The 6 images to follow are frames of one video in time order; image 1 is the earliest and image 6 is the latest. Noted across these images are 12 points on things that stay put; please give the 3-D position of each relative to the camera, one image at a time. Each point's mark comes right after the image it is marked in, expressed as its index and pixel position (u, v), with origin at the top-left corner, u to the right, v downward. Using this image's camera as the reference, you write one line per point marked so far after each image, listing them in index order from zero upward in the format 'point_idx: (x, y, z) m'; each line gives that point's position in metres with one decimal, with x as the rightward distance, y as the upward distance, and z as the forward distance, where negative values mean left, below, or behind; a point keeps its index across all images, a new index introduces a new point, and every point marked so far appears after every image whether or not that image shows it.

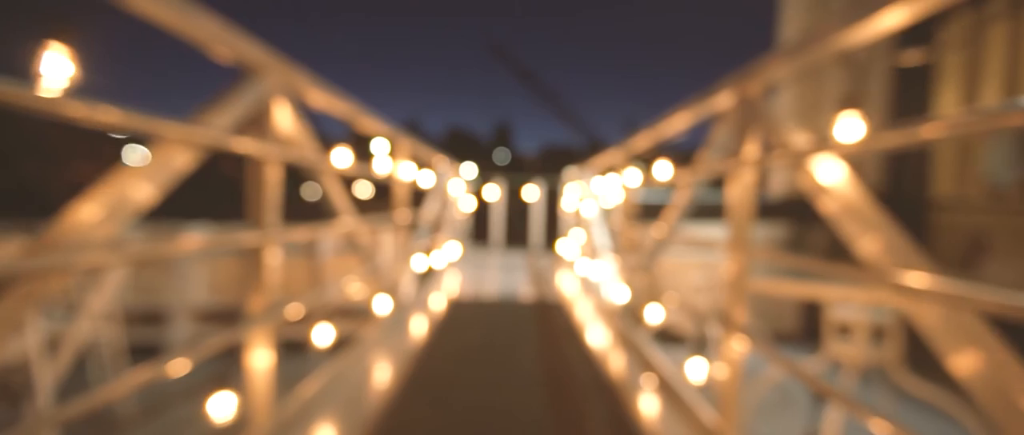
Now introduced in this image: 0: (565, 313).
0: (+0.3, -0.6, +4.8) m
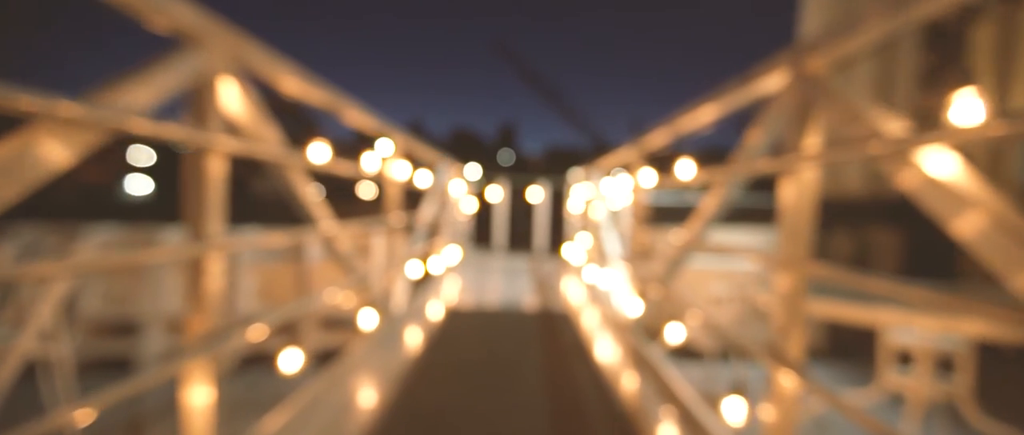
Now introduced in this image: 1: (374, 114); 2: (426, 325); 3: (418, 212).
0: (+0.3, -0.6, +4.5) m
1: (-0.6, +0.4, +3.2) m
2: (-0.5, -0.6, +4.2) m
3: (-0.6, 0.0, +4.8) m
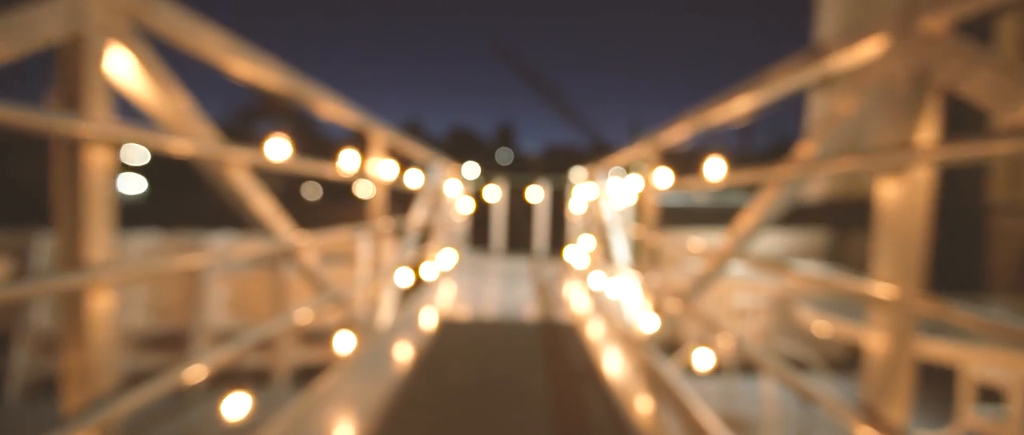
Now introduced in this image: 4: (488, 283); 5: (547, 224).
0: (+0.3, -0.6, +4.1) m
1: (-0.6, +0.4, +2.9) m
2: (-0.5, -0.6, +3.9) m
3: (-0.6, 0.0, +4.4) m
4: (-0.2, -0.5, +5.8) m
5: (+0.4, -0.1, +8.6) m
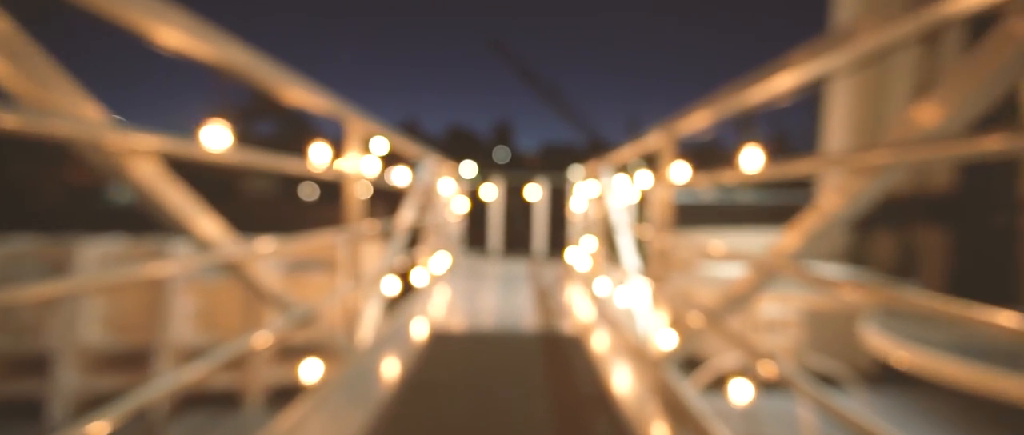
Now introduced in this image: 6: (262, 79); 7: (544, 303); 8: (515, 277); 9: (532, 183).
0: (+0.3, -0.6, +3.7) m
1: (-0.6, +0.4, +2.5) m
2: (-0.5, -0.6, +3.5) m
3: (-0.6, 0.0, +4.1) m
4: (-0.2, -0.5, +5.5) m
5: (+0.4, -0.1, +8.2) m
6: (-0.7, +0.4, +2.1) m
7: (+0.2, -0.5, +4.7) m
8: (0.0, -0.5, +6.2) m
9: (+0.2, +0.3, +8.0) m
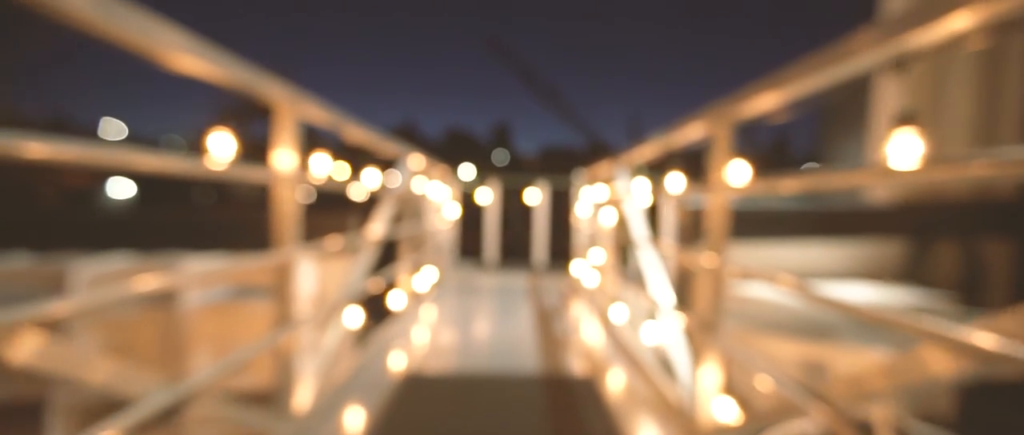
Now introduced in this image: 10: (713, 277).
0: (+0.3, -0.6, +3.0) m
1: (-0.6, +0.4, +1.8) m
2: (-0.5, -0.7, +2.8) m
3: (-0.6, 0.0, +3.3) m
4: (-0.2, -0.5, +4.8) m
5: (+0.3, -0.1, +7.5) m
6: (-0.7, +0.3, +1.4) m
7: (+0.2, -0.6, +4.0) m
8: (0.0, -0.5, +5.5) m
9: (+0.2, +0.3, +7.3) m
10: (+0.5, -0.2, +2.1) m
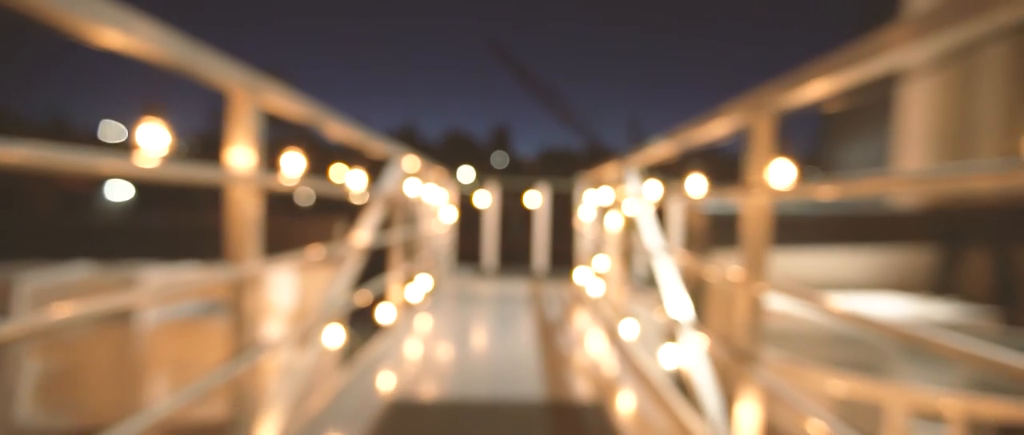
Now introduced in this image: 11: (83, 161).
0: (+0.3, -0.7, +2.7) m
1: (-0.6, +0.3, +1.5) m
2: (-0.5, -0.7, +2.5) m
3: (-0.6, -0.1, +3.0) m
4: (-0.2, -0.6, +4.5) m
5: (+0.3, -0.2, +7.2) m
6: (-0.7, +0.3, +1.1) m
7: (+0.2, -0.6, +3.7) m
8: (0.0, -0.6, +5.2) m
9: (+0.2, +0.2, +7.0) m
10: (+0.5, -0.2, +1.8) m
11: (-0.7, +0.1, +1.2) m
